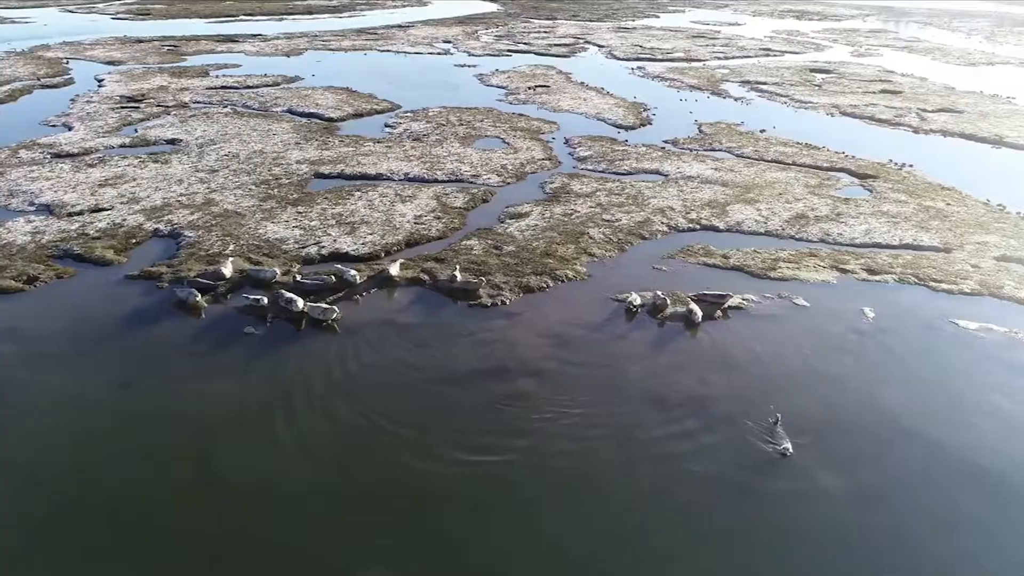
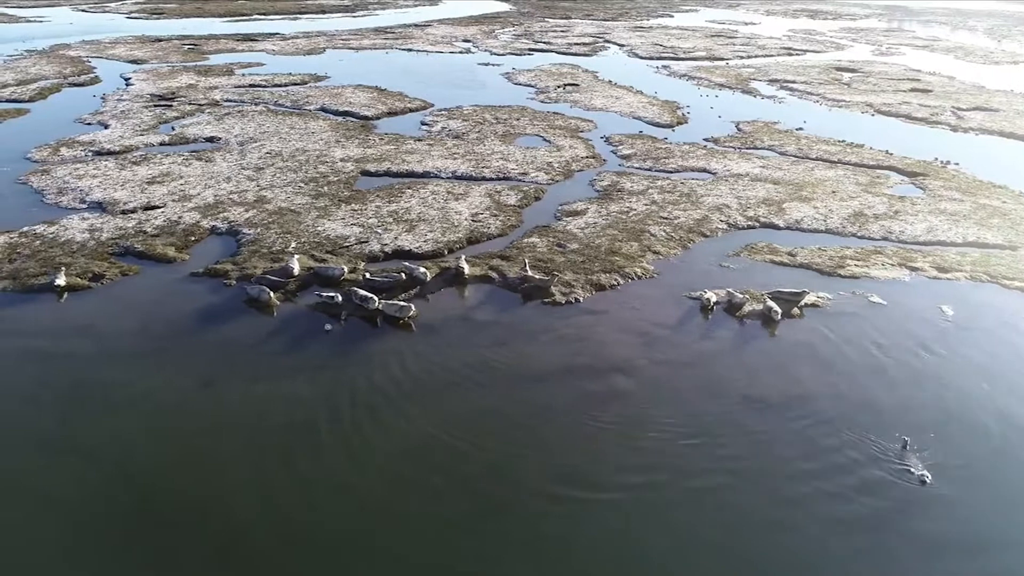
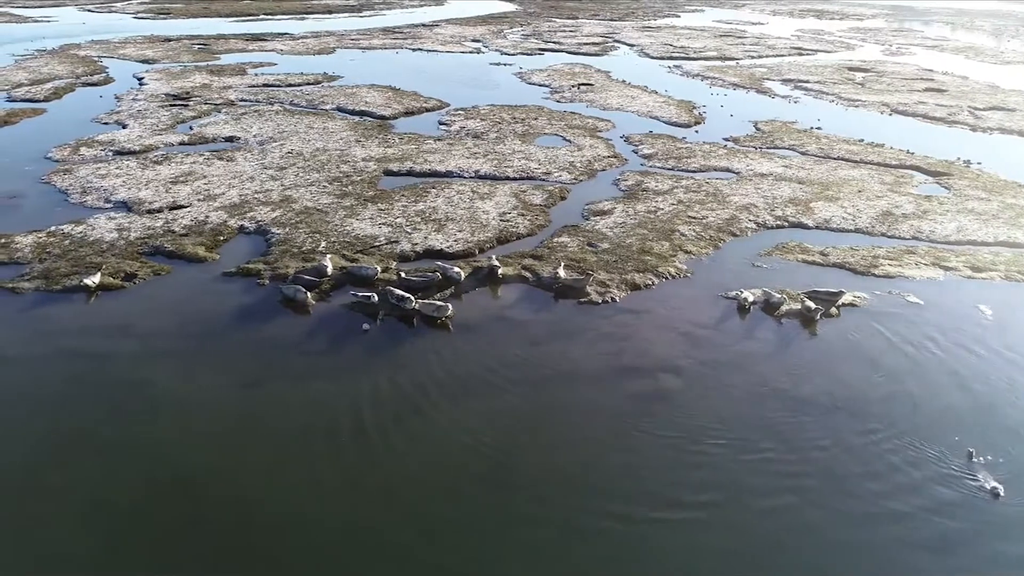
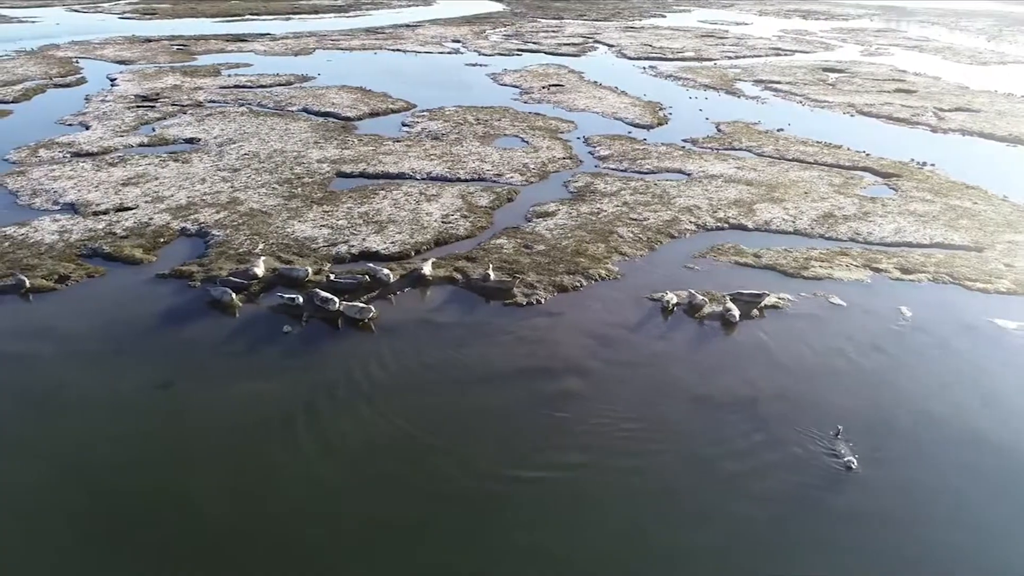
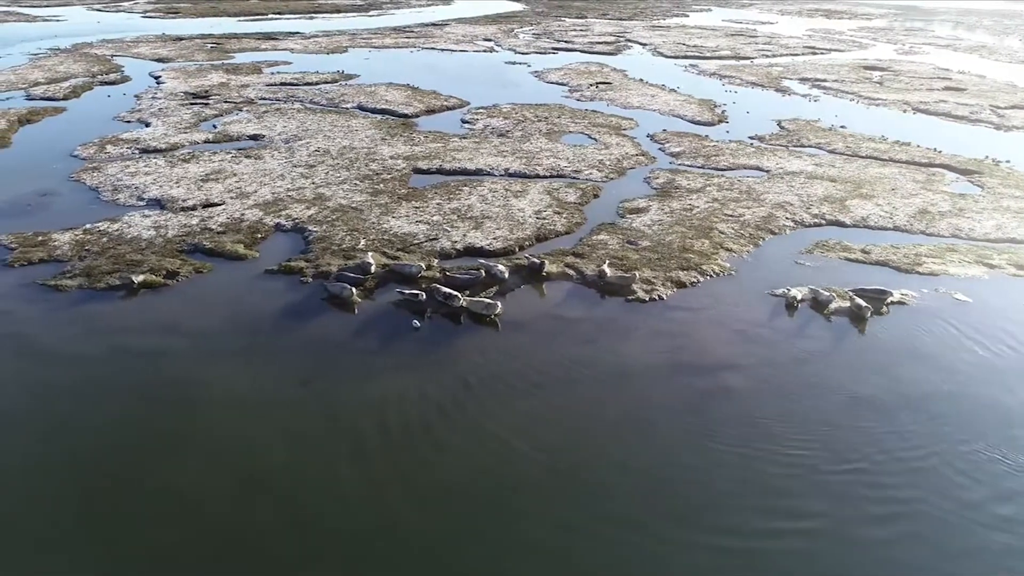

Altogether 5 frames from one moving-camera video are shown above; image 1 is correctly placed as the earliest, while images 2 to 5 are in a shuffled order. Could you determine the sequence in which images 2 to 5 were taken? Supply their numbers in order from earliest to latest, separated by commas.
4, 2, 3, 5
